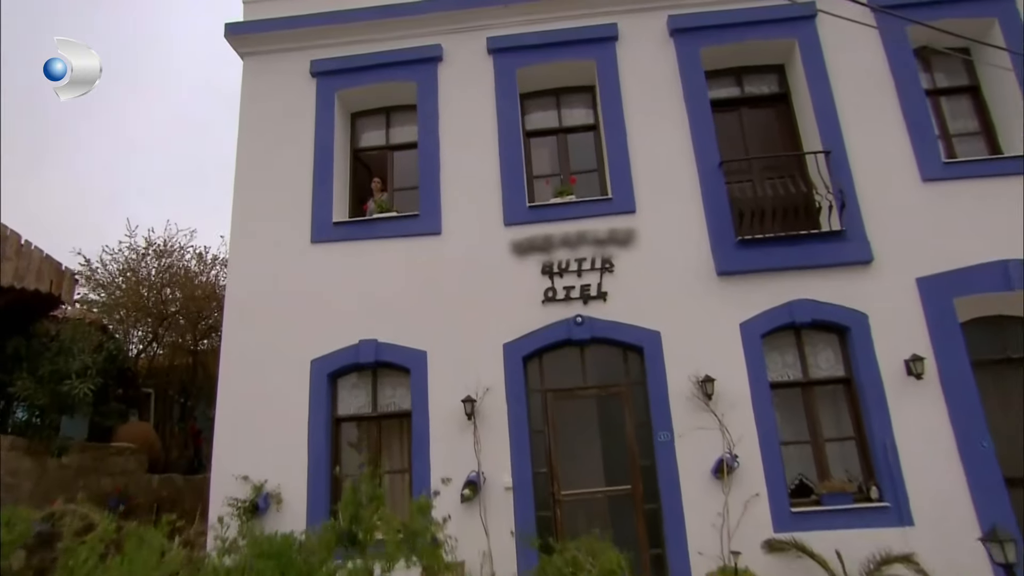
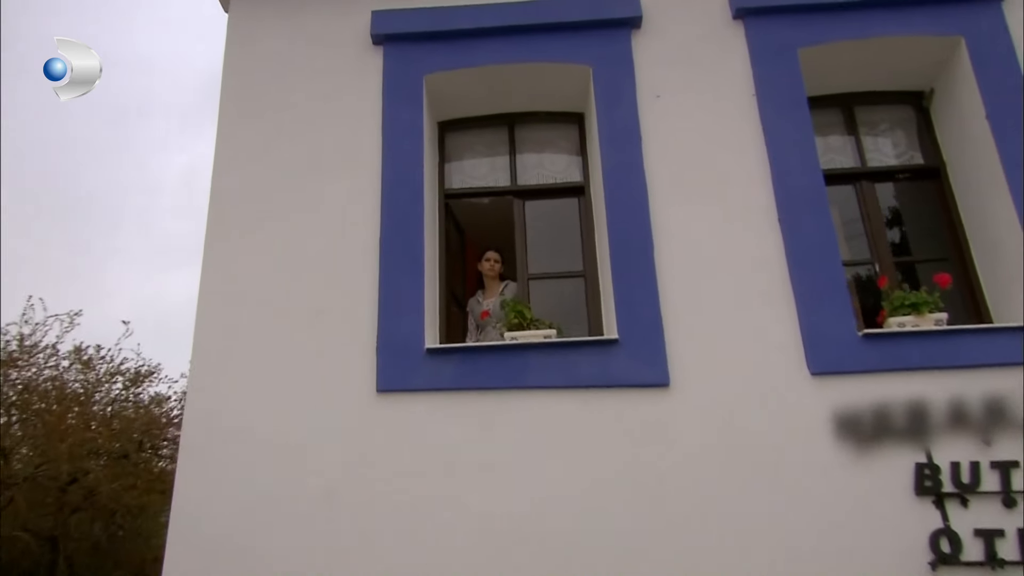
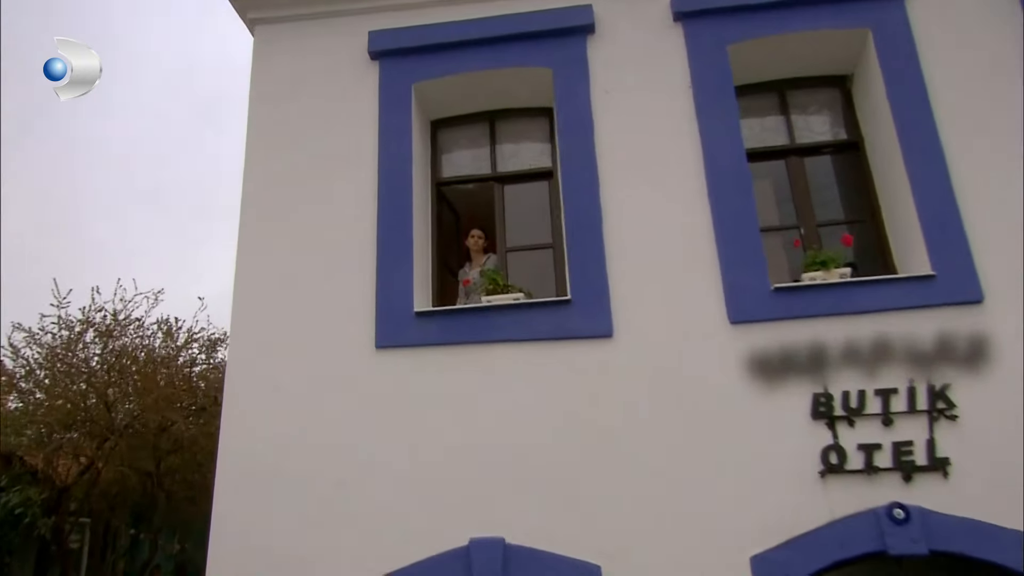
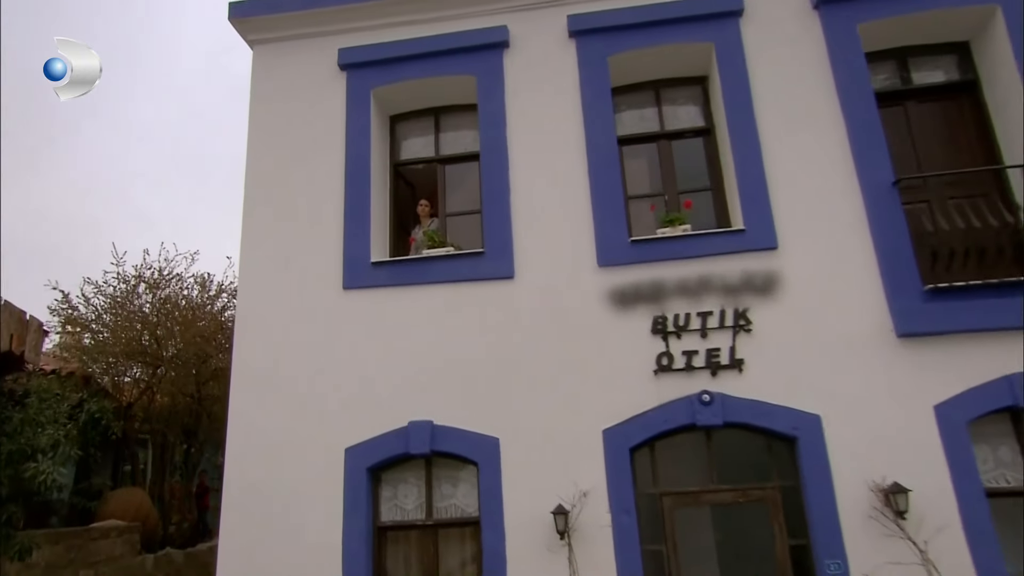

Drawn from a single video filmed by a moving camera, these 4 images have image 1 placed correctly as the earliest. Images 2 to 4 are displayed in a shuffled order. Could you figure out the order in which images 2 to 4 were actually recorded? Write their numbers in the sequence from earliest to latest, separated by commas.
4, 3, 2
